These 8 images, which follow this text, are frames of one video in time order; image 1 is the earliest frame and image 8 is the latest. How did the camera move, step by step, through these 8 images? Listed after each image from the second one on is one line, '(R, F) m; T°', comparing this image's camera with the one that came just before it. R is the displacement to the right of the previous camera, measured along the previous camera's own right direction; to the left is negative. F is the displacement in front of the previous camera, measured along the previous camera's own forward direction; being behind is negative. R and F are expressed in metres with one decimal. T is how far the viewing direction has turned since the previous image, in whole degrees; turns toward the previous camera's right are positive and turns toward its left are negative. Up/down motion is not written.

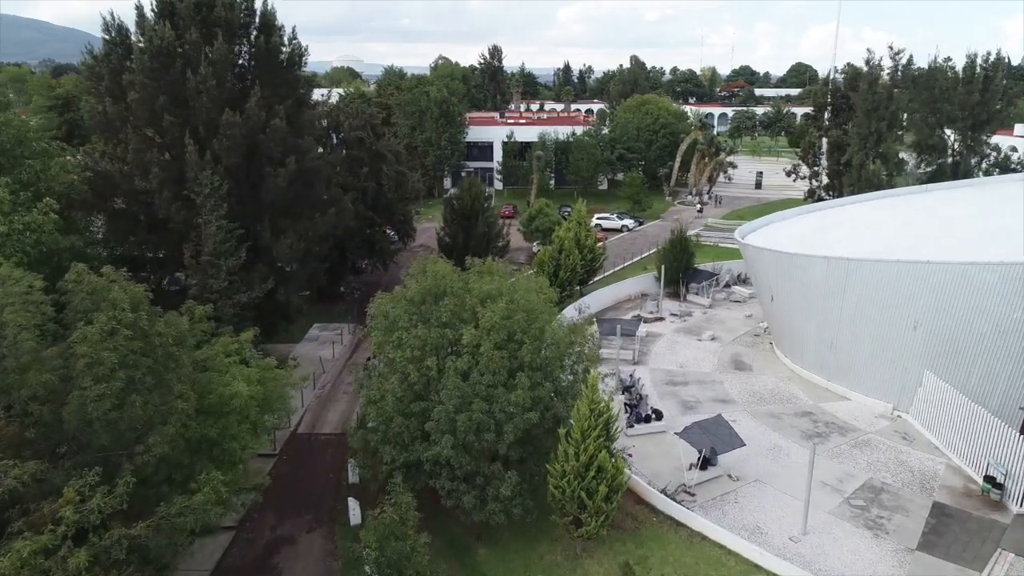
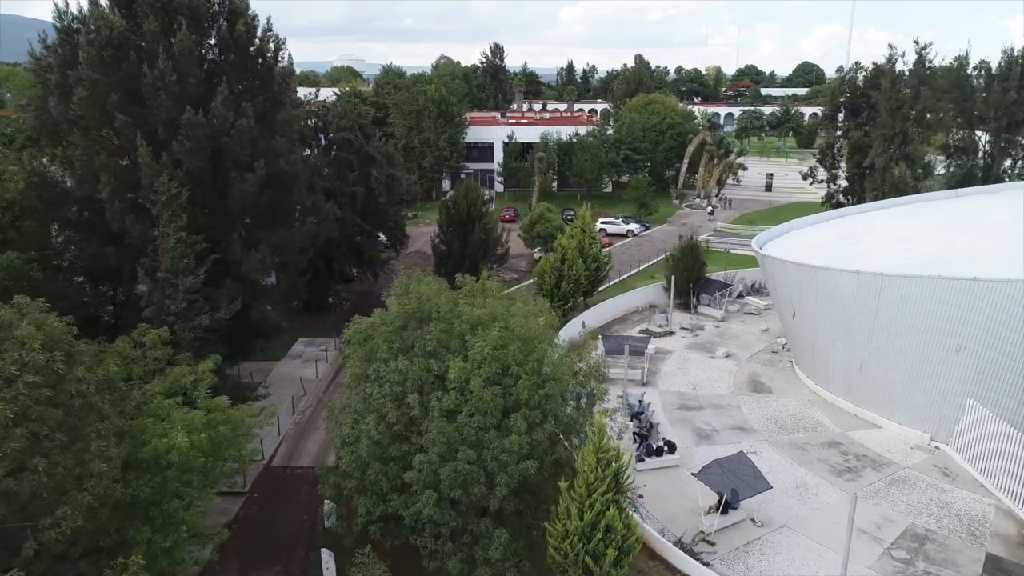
(+0.2, +2.3) m; 0°
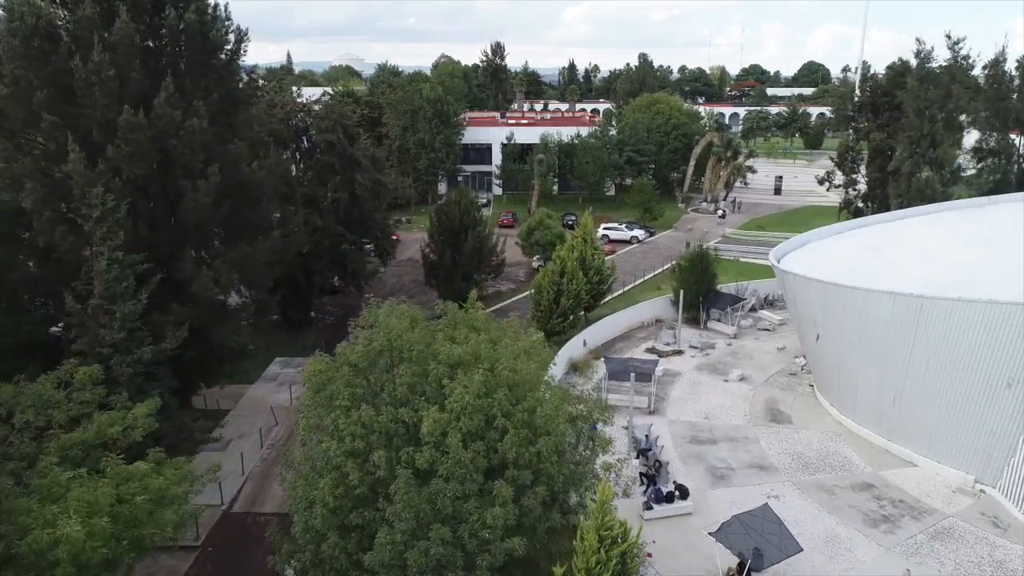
(+0.3, +2.5) m; 0°
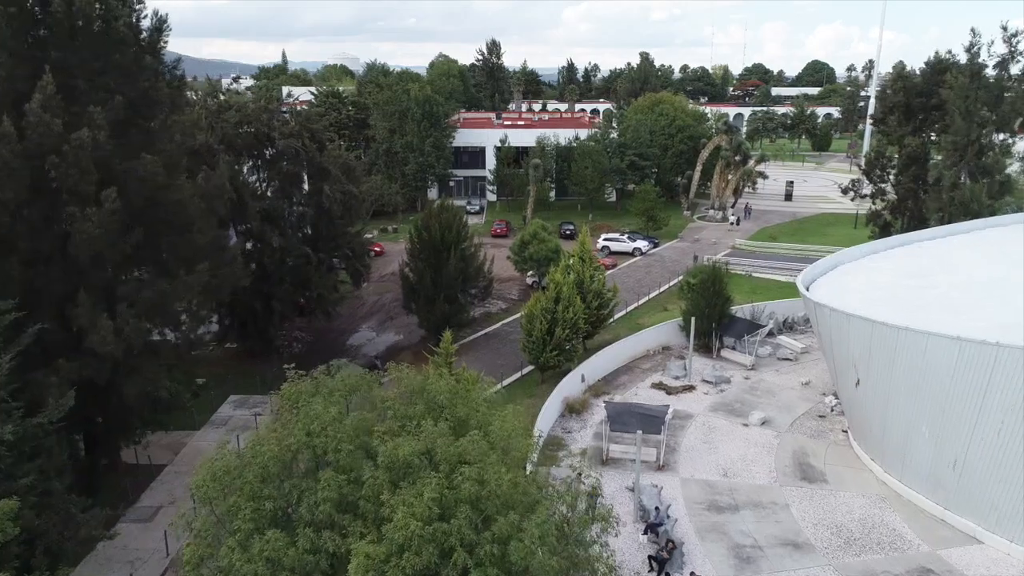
(+0.4, +3.6) m; 0°
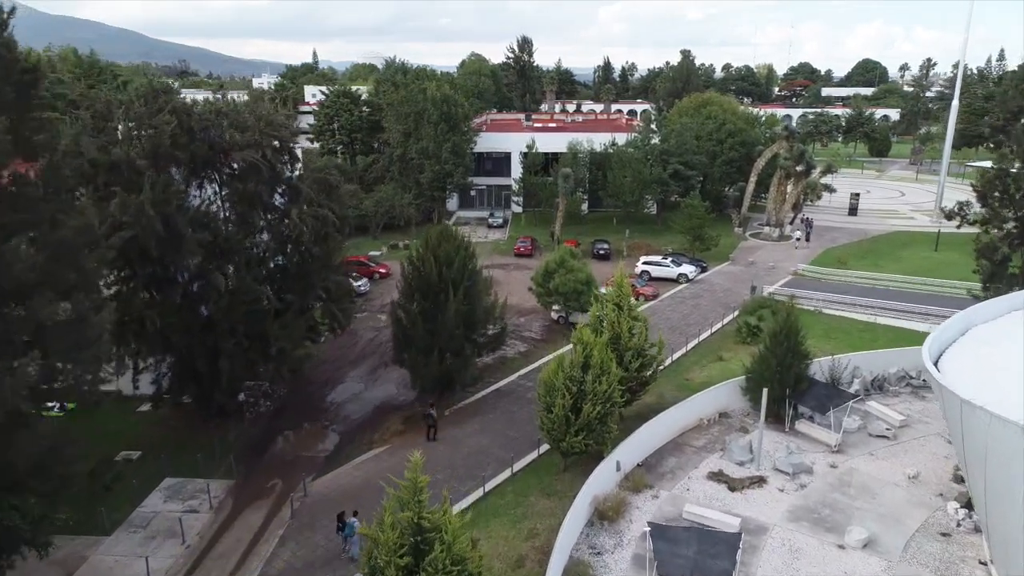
(+0.5, +6.0) m; -3°
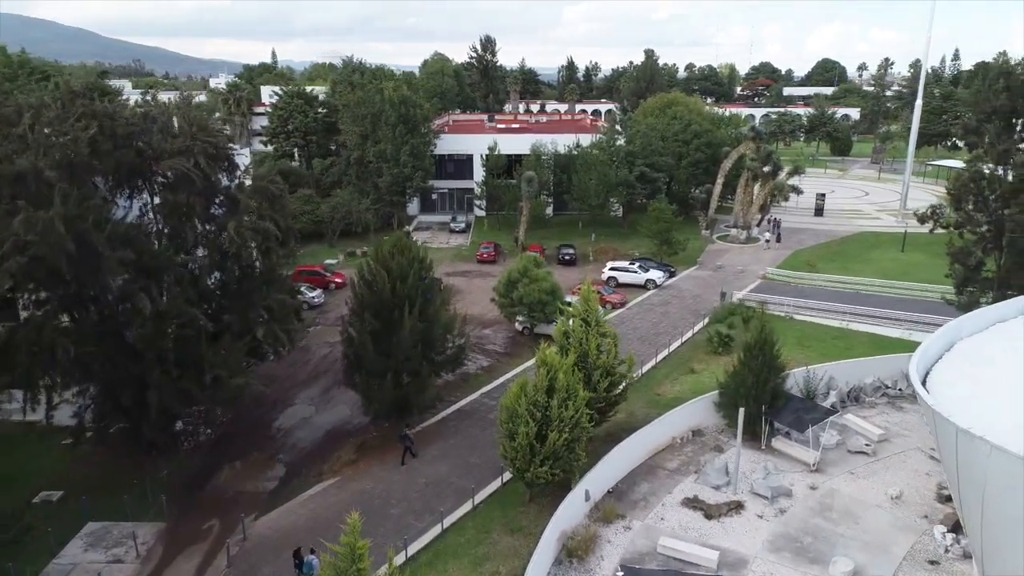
(+0.2, +1.5) m; +3°
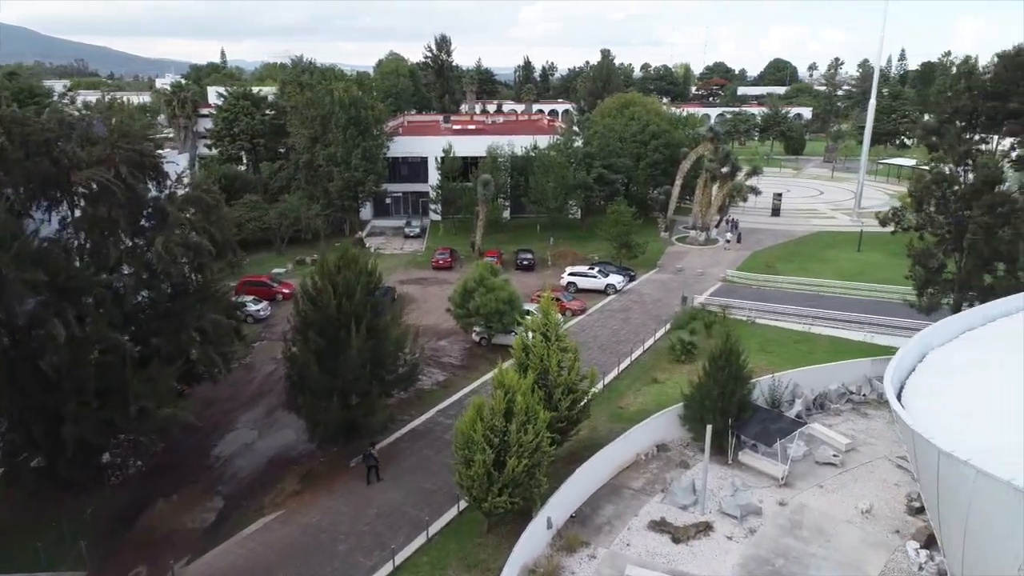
(+0.2, +1.1) m; +3°
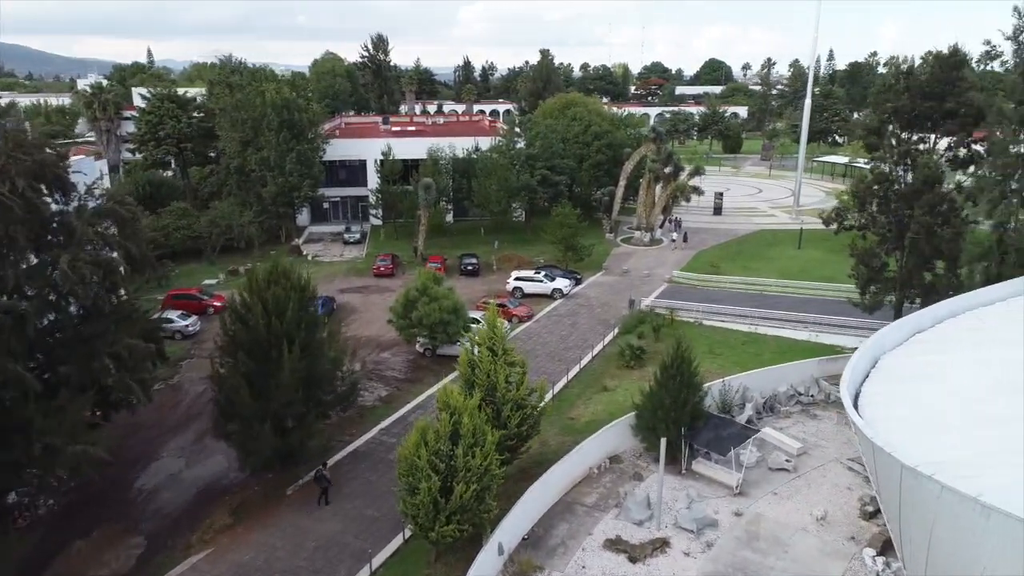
(0.0, +0.9) m; +4°
